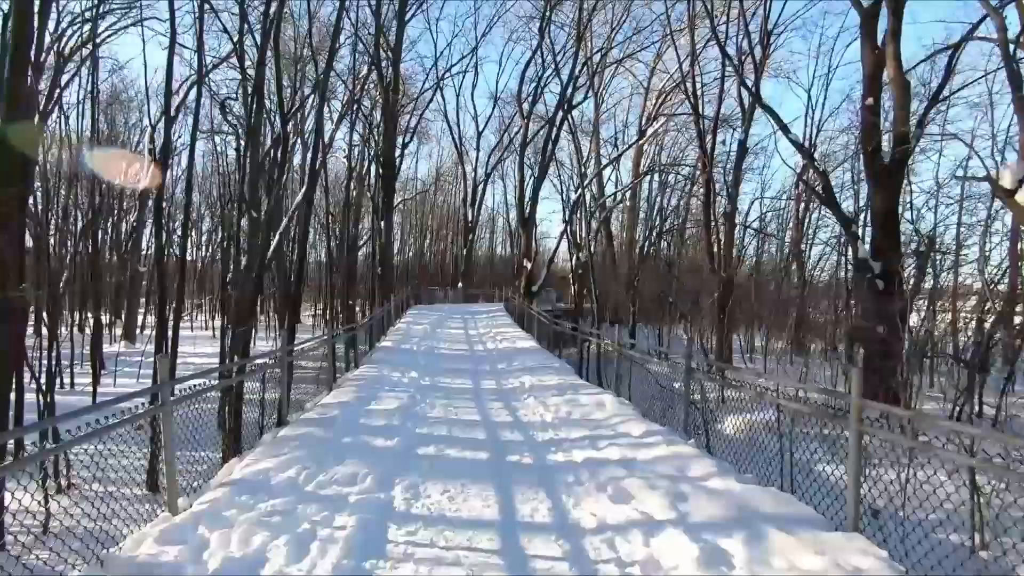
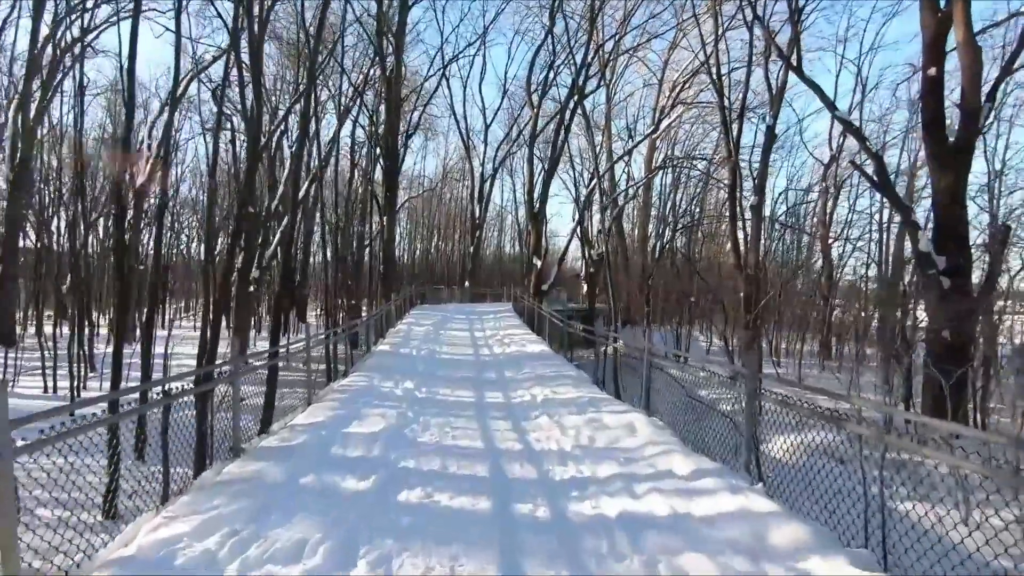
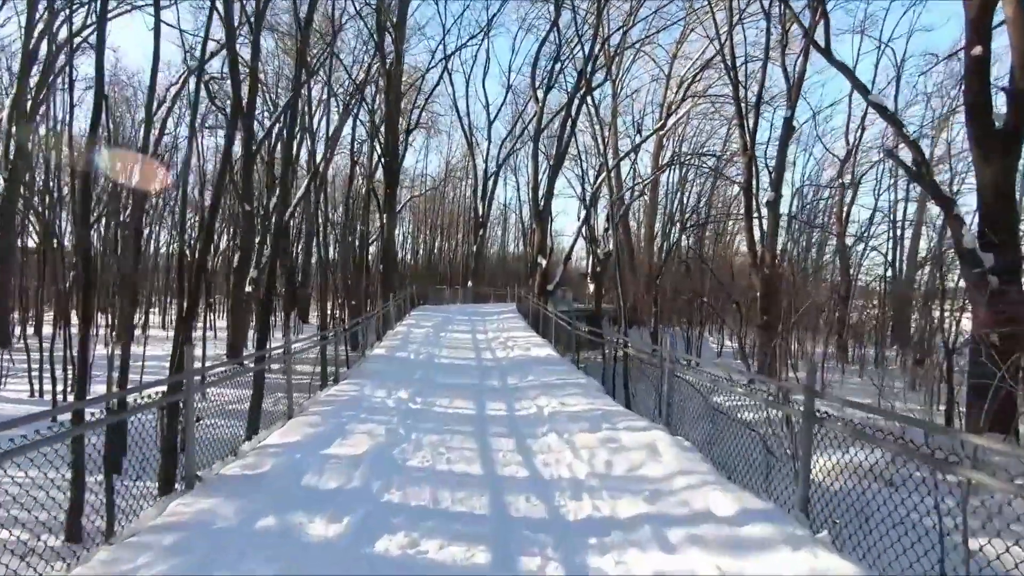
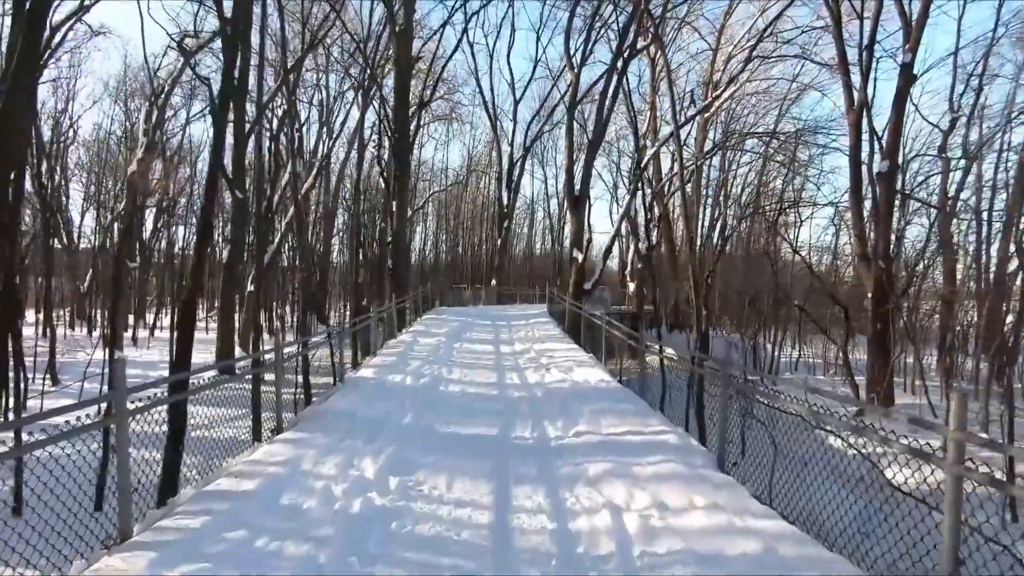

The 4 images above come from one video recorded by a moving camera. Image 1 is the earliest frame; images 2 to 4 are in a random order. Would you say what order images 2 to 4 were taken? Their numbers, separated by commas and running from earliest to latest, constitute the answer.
2, 3, 4
